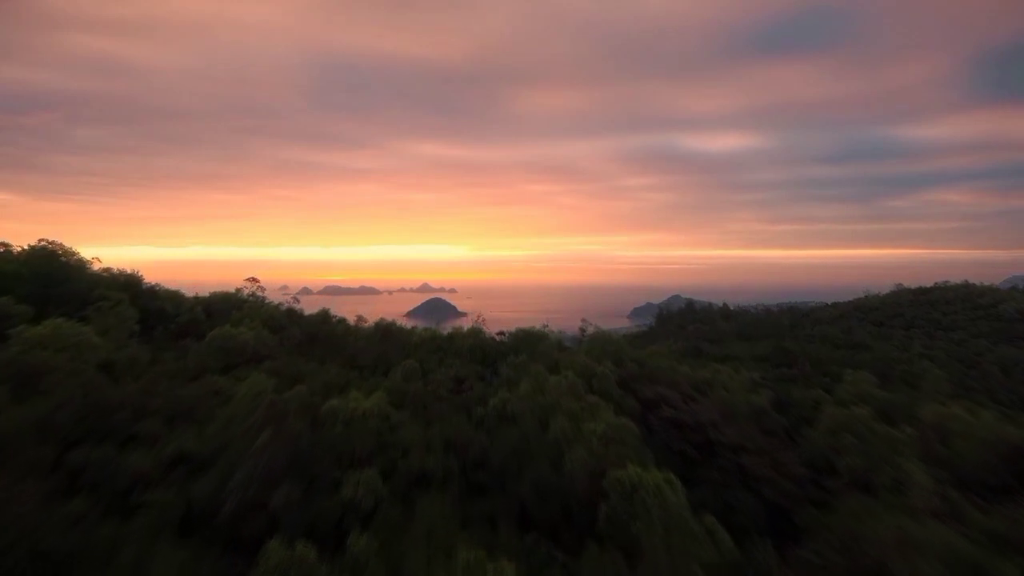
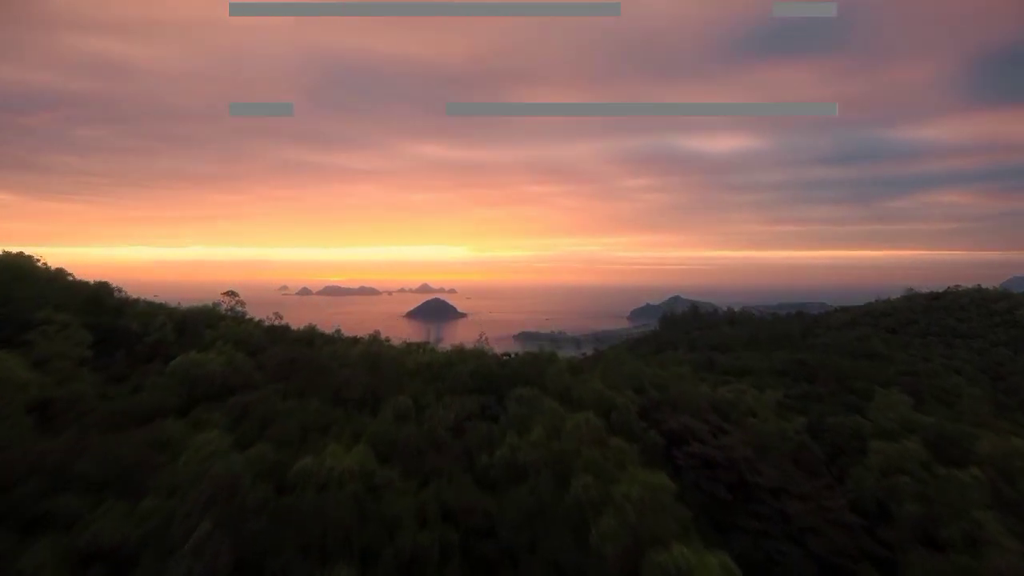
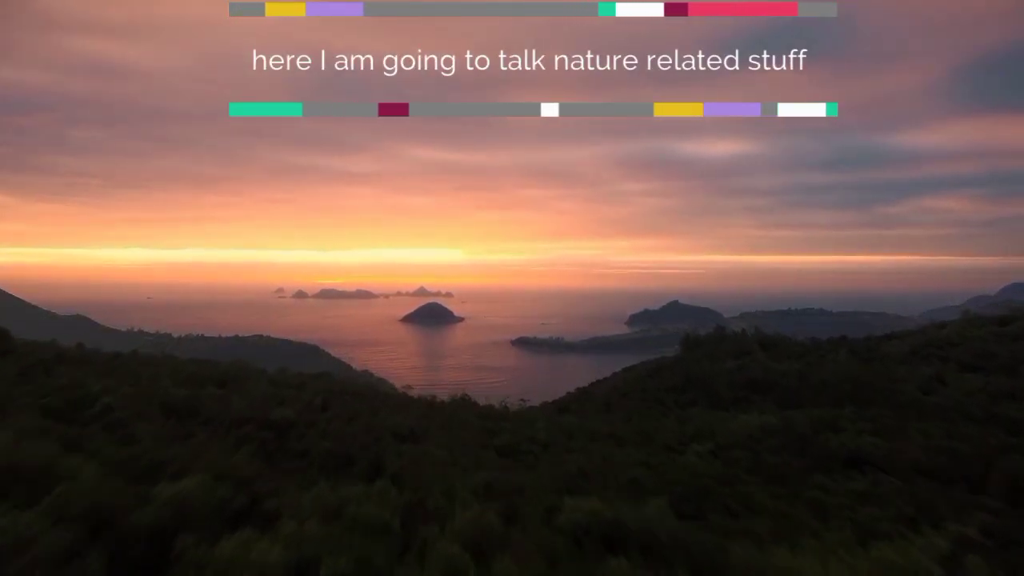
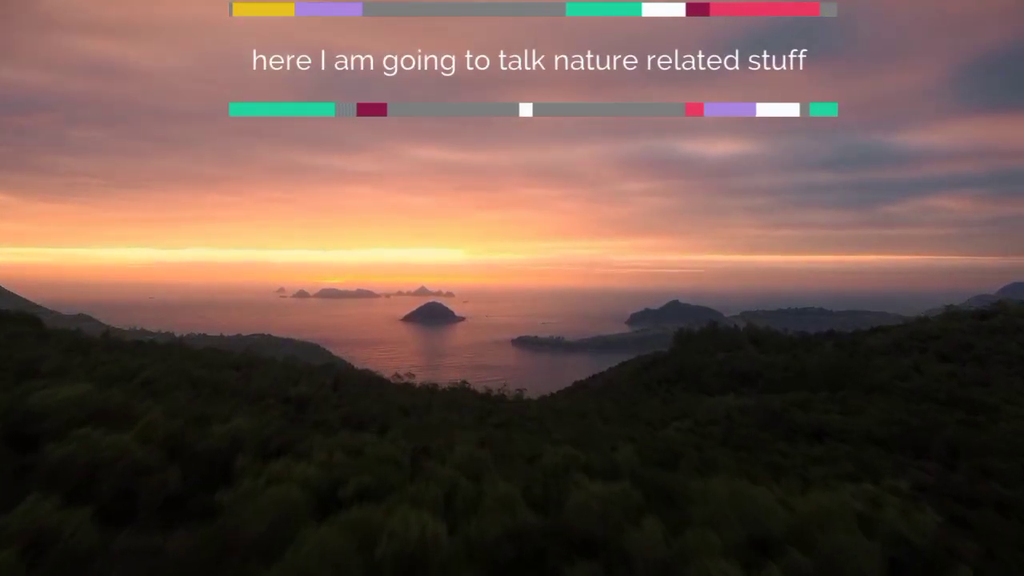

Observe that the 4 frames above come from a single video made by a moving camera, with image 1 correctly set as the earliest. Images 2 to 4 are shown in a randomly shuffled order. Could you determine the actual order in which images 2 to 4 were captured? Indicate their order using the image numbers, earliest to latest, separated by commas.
2, 4, 3
